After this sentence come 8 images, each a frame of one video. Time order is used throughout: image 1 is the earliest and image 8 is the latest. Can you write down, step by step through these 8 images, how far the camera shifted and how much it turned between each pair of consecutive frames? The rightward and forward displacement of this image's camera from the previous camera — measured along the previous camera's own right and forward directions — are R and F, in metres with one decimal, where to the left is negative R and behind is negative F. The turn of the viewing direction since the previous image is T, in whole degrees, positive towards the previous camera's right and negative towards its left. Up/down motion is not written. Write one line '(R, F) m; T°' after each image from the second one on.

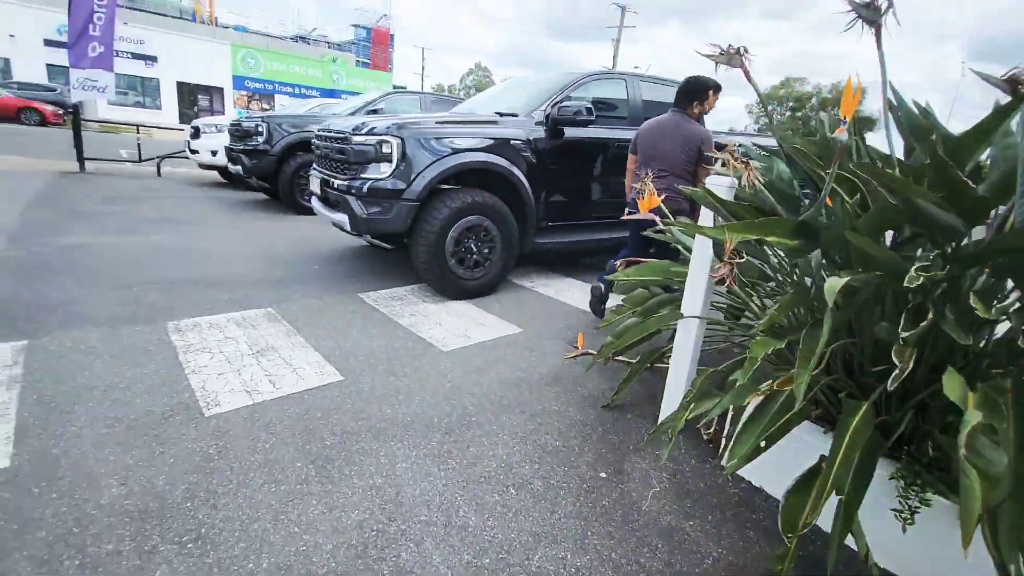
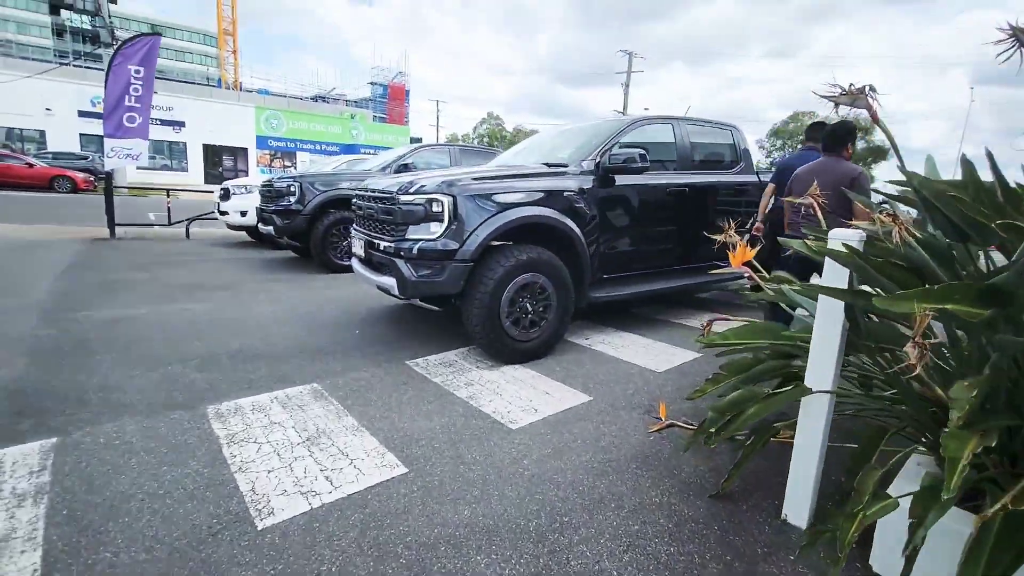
(-0.3, +0.3) m; -2°
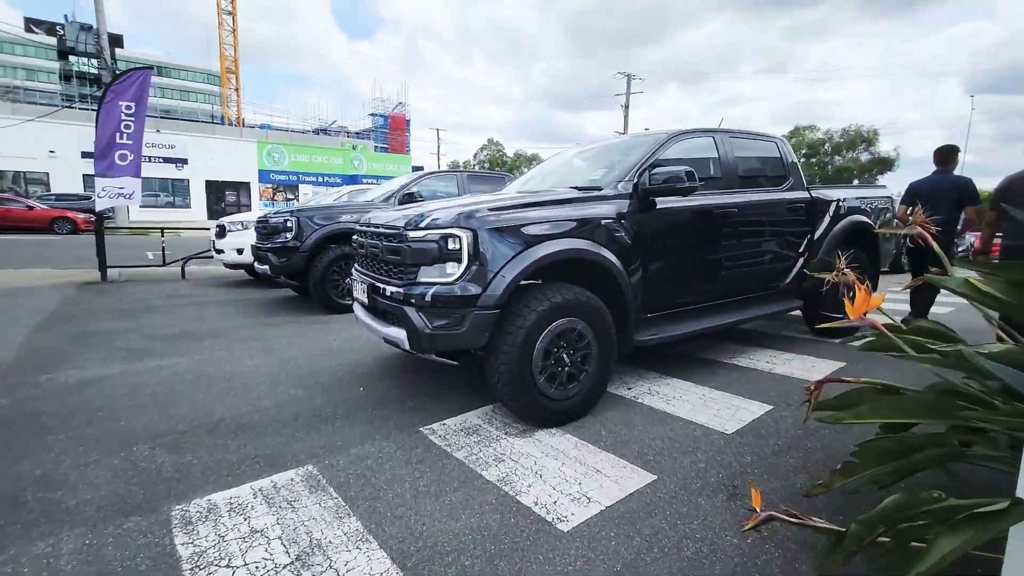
(-0.2, +0.6) m; -1°
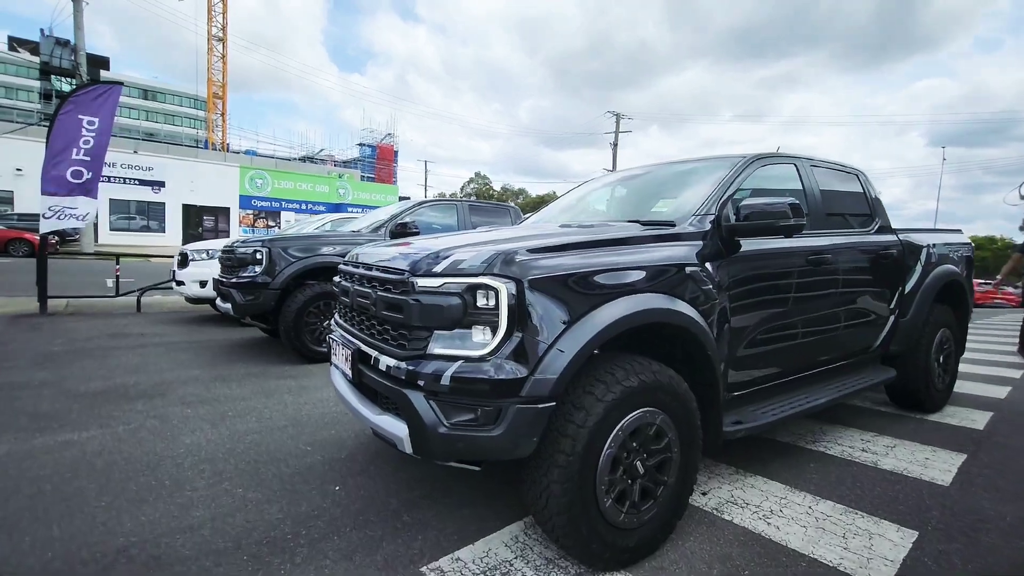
(-0.3, +1.0) m; +2°
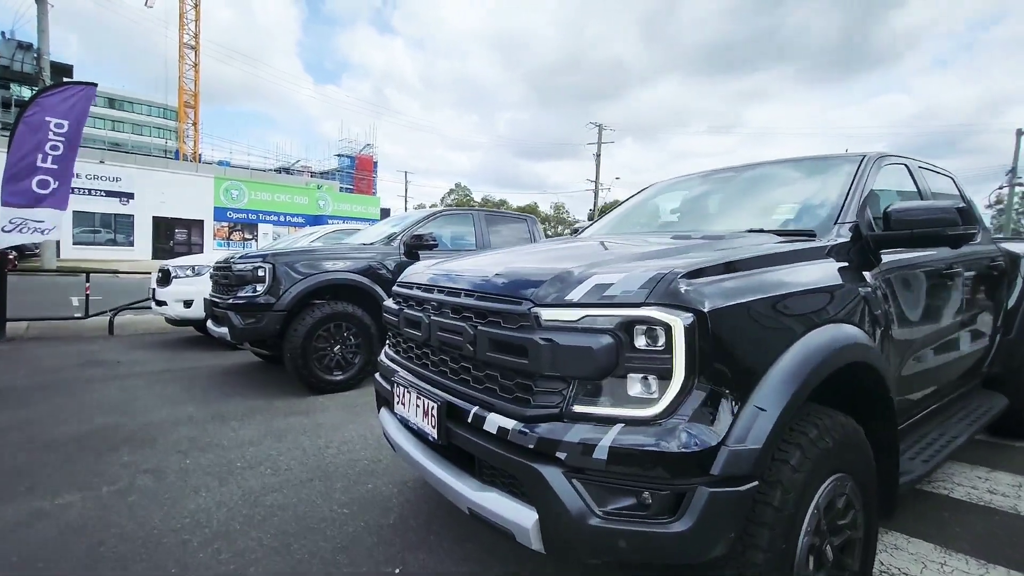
(-0.6, +0.6) m; +3°
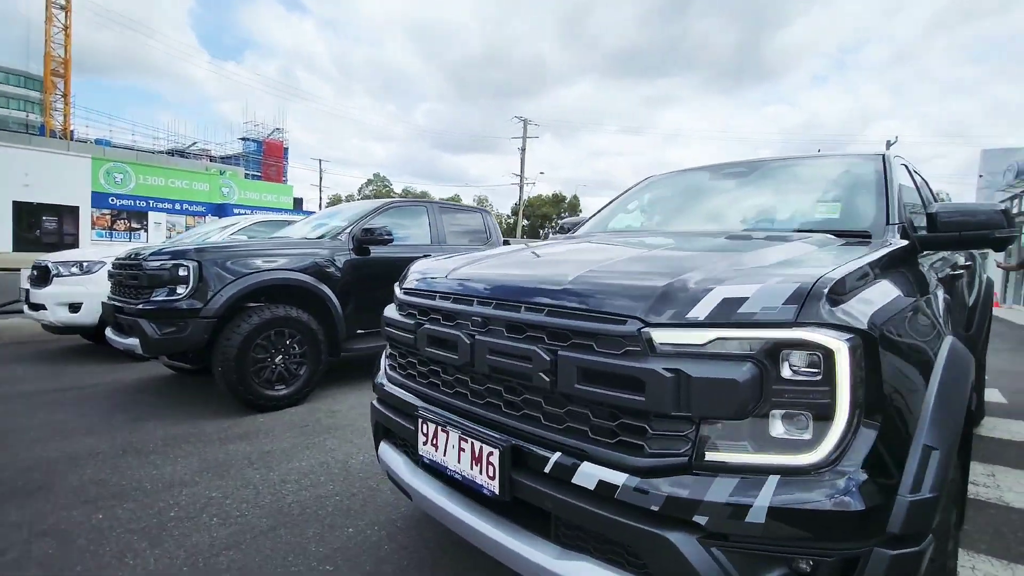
(-0.5, +0.4) m; +9°
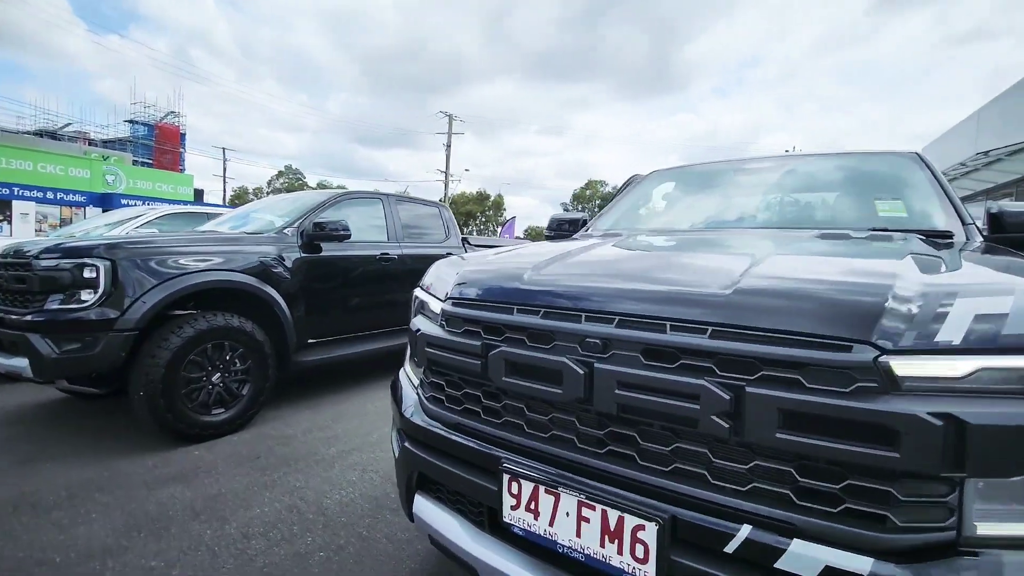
(-0.5, +0.4) m; +9°
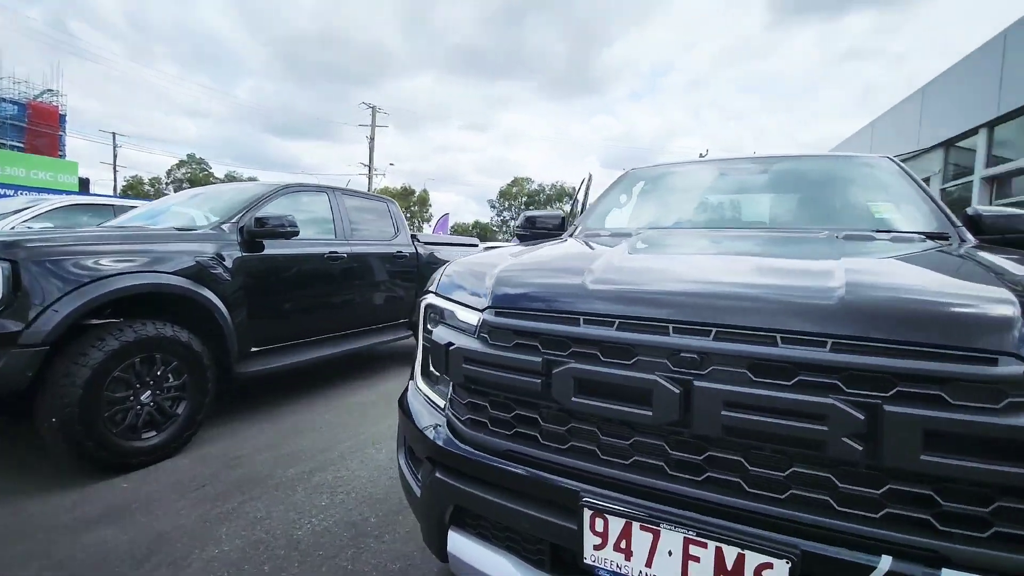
(-0.3, +0.2) m; +8°
